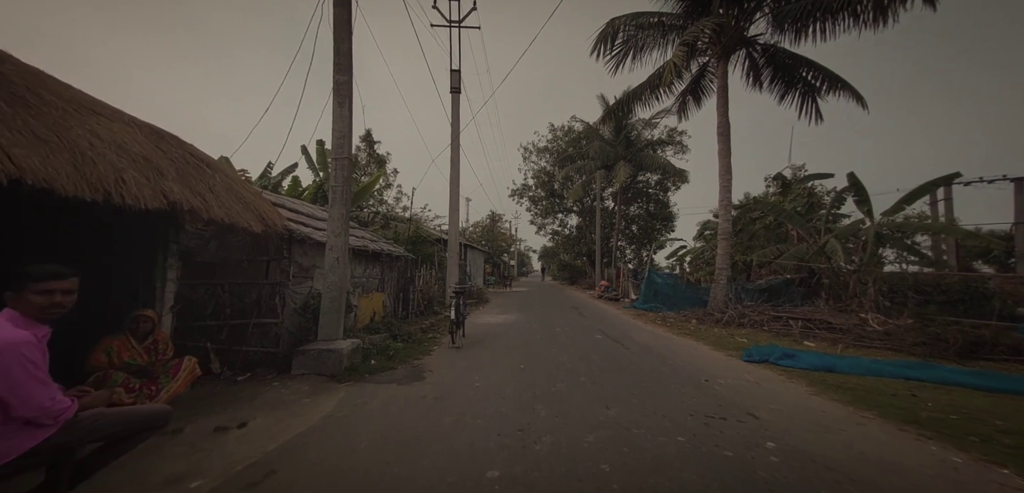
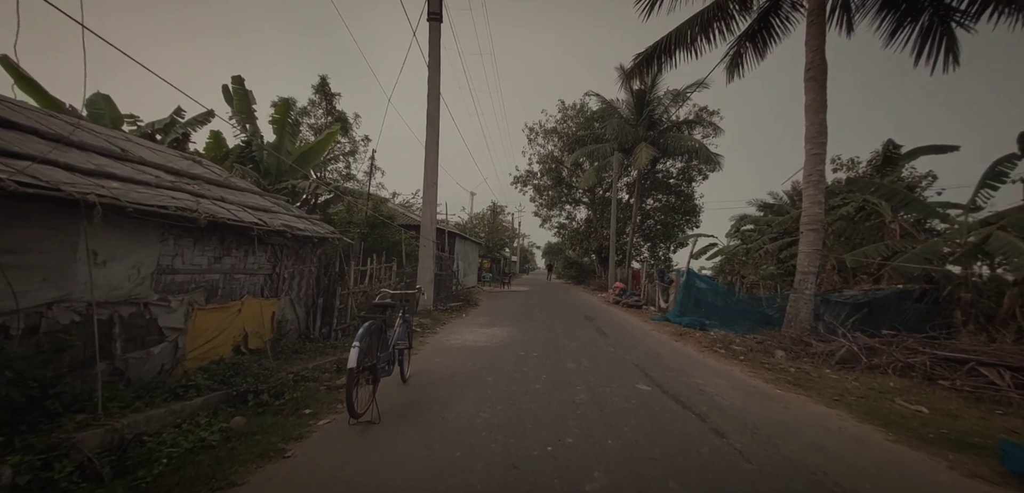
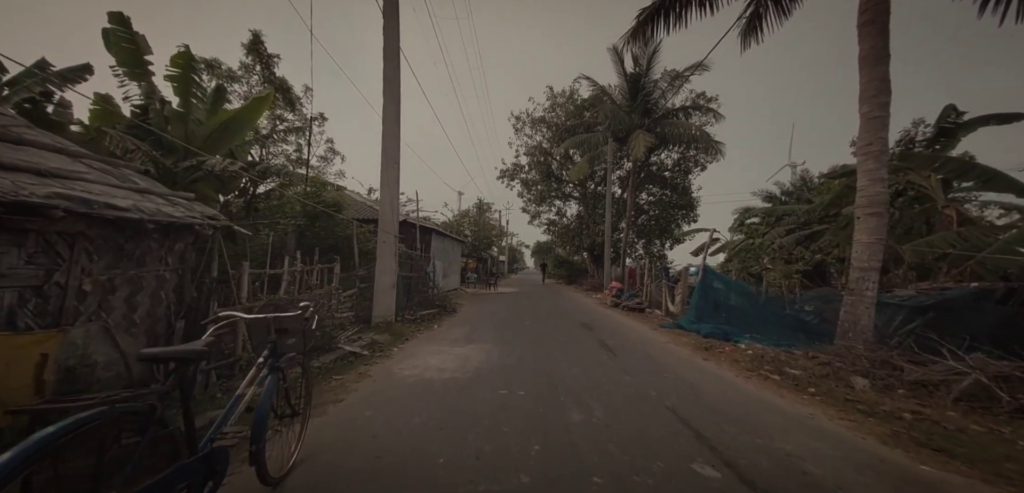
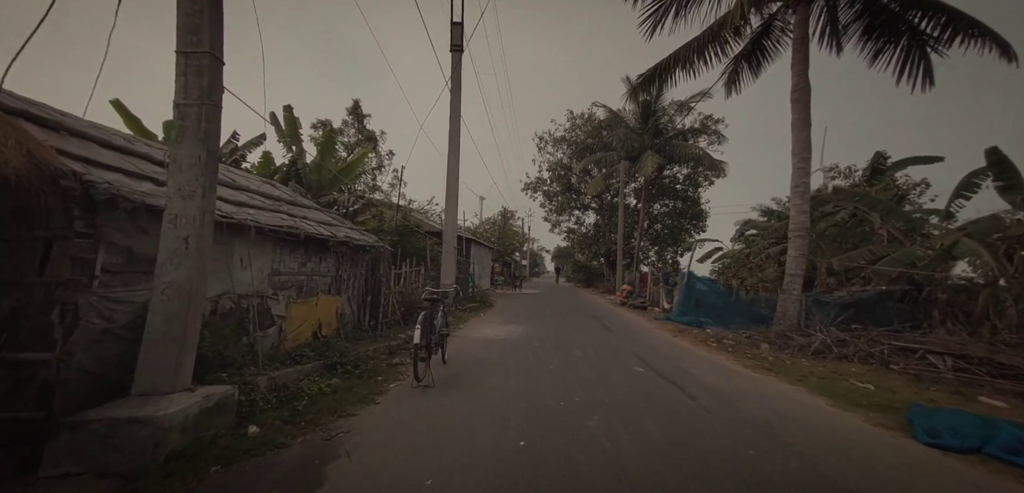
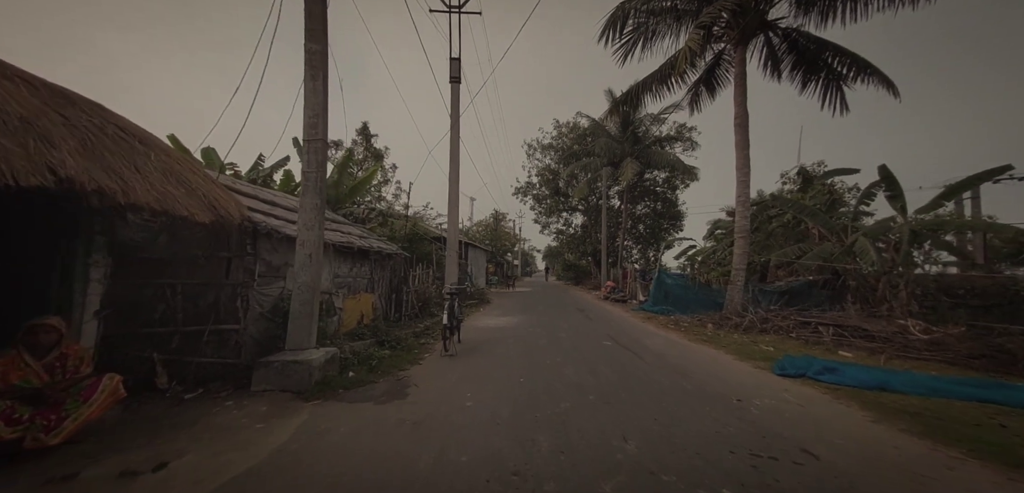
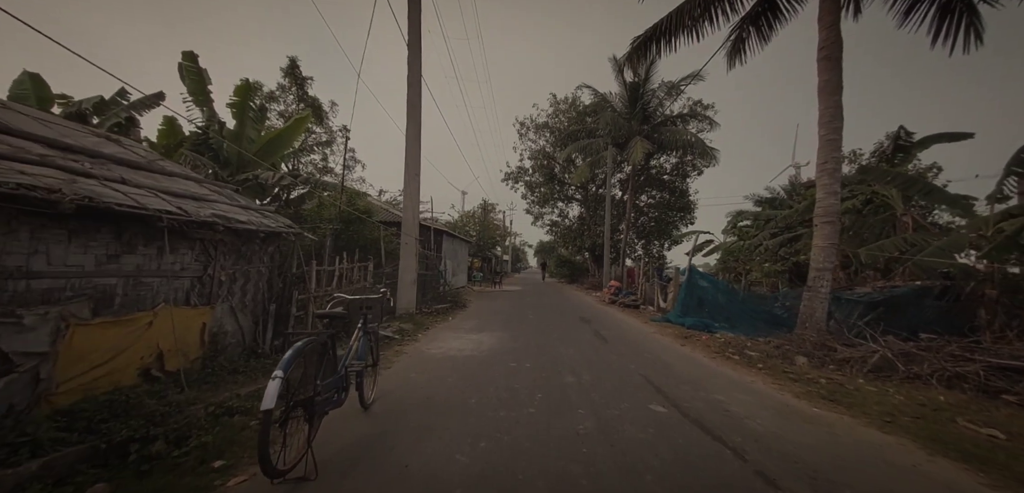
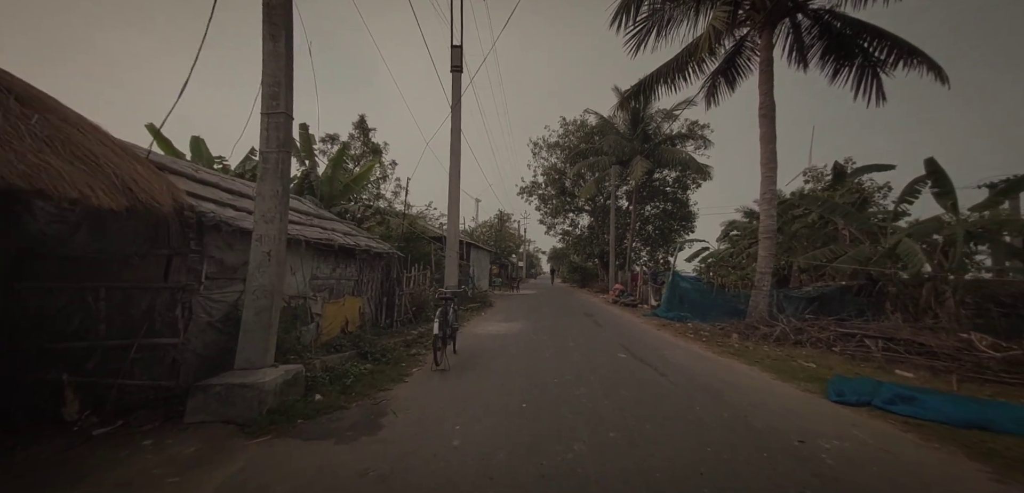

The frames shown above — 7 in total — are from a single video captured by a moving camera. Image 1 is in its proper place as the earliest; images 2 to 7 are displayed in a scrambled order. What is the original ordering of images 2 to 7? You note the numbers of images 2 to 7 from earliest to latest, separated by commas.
5, 7, 4, 2, 6, 3
